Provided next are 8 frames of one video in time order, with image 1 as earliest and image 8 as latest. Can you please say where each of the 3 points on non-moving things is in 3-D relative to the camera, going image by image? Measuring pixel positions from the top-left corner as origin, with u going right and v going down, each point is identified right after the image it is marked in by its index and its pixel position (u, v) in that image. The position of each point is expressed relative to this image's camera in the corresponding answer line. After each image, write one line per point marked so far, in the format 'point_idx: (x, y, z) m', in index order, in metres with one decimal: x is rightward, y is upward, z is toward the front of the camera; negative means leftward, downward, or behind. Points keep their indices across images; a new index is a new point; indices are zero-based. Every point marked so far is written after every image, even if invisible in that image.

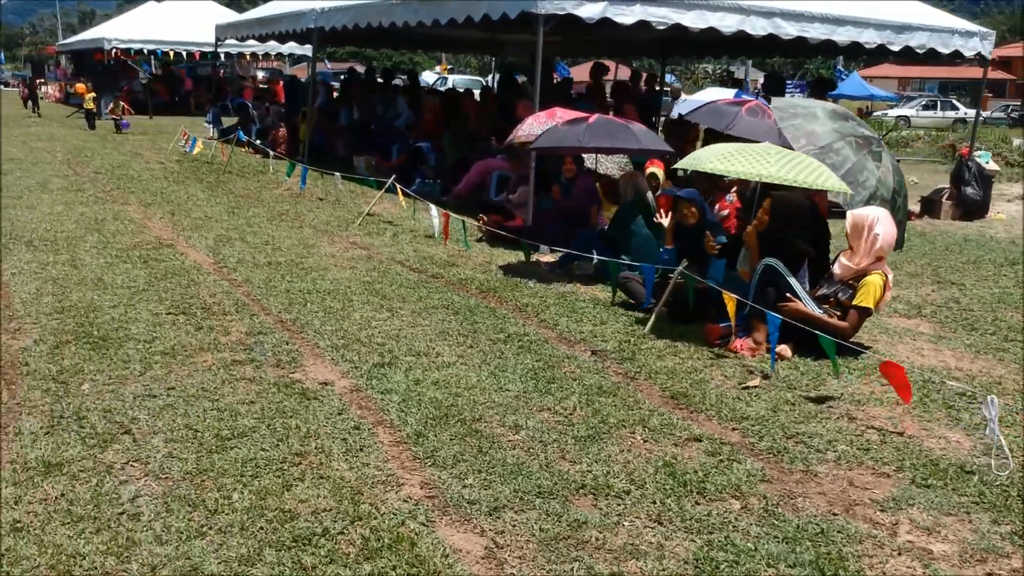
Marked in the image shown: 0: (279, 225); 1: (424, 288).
0: (-2.2, +0.6, +9.4) m
1: (-0.6, 0.0, +6.7) m
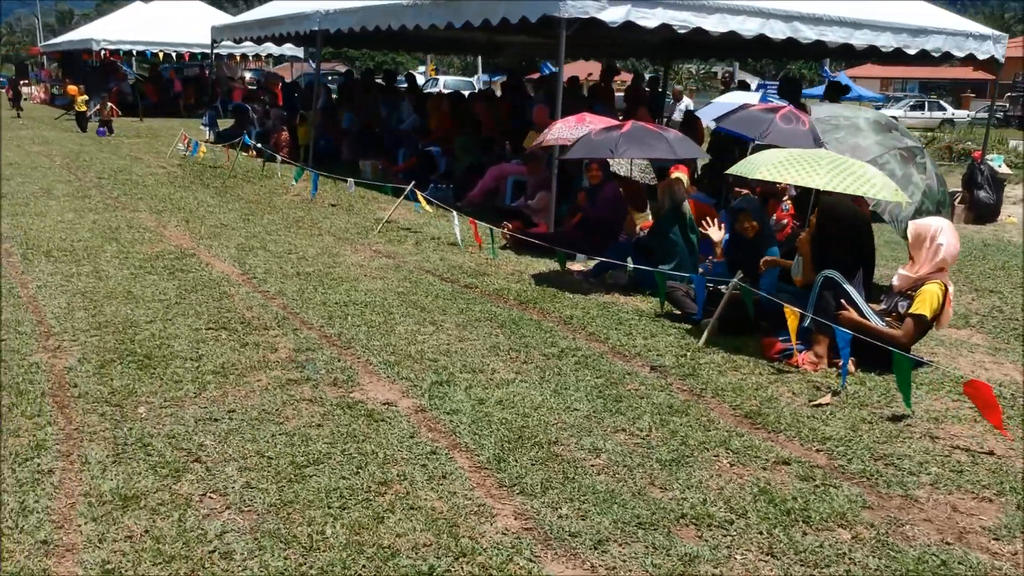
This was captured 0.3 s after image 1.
0: (-2.0, +0.5, +9.2) m
1: (-0.3, -0.1, +6.6) m
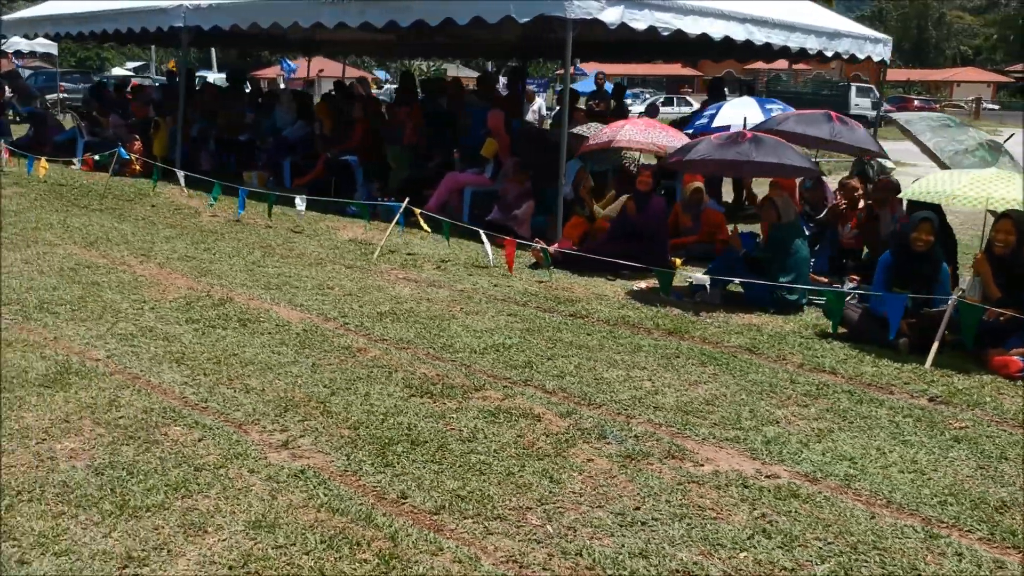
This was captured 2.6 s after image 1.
0: (-1.8, +0.2, +8.0) m
1: (+0.6, -0.3, +5.9) m
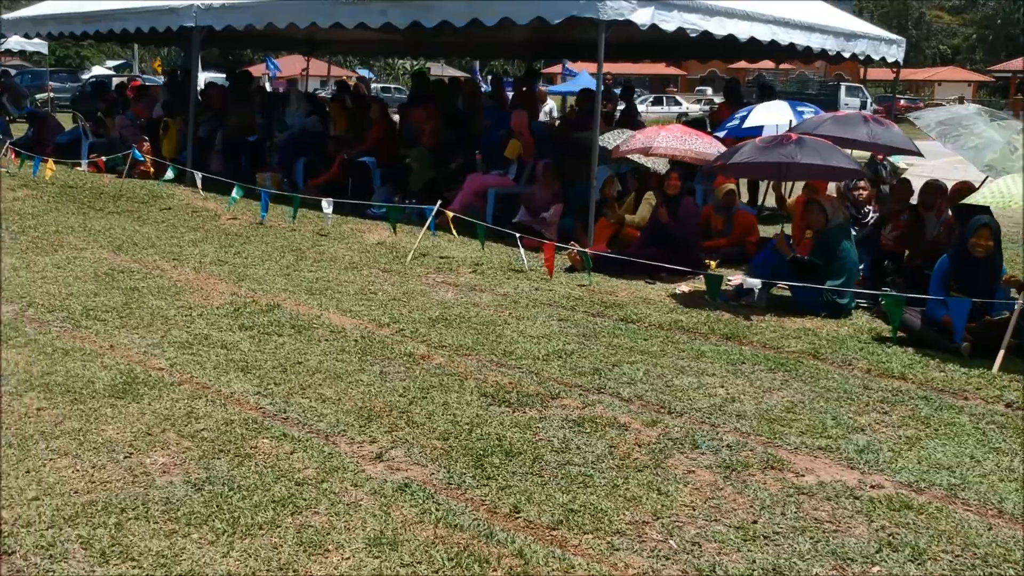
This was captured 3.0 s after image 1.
0: (-1.5, +0.2, +7.9) m
1: (+0.9, -0.3, +5.9) m
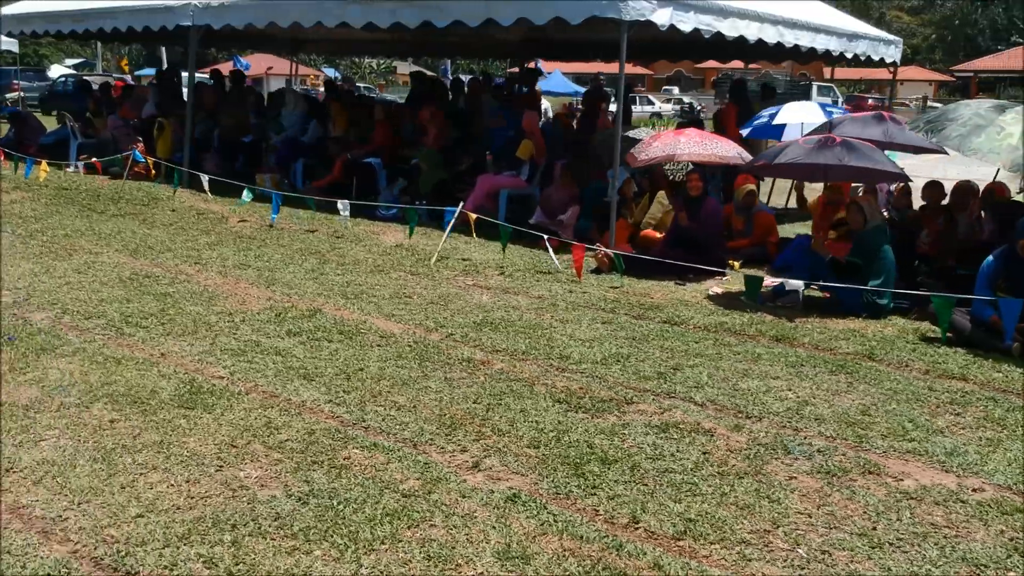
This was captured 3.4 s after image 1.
0: (-1.3, +0.1, +7.8) m
1: (+1.2, -0.3, +5.9) m
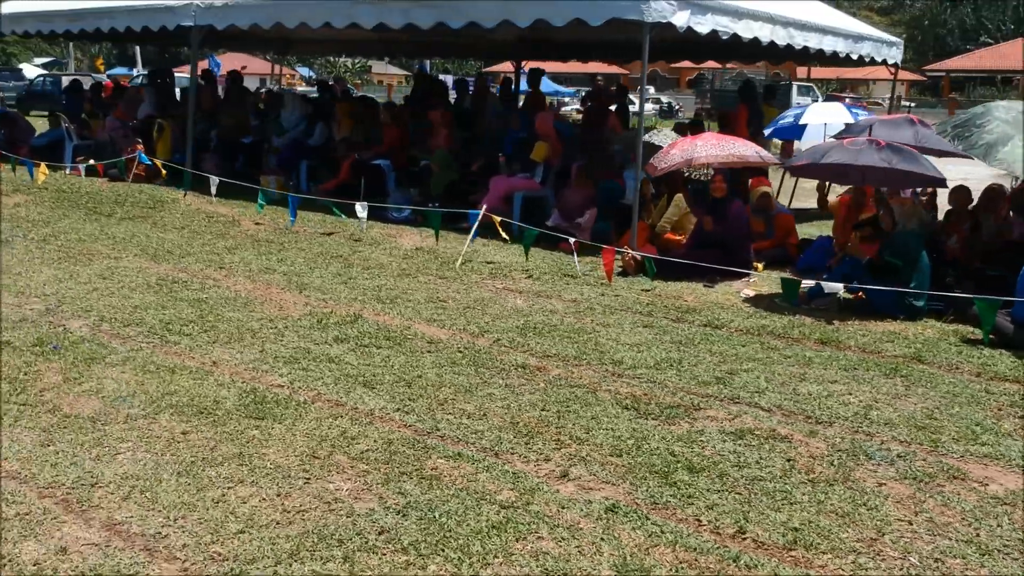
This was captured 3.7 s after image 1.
0: (-1.0, +0.1, +7.7) m
1: (+1.5, -0.3, +5.9) m
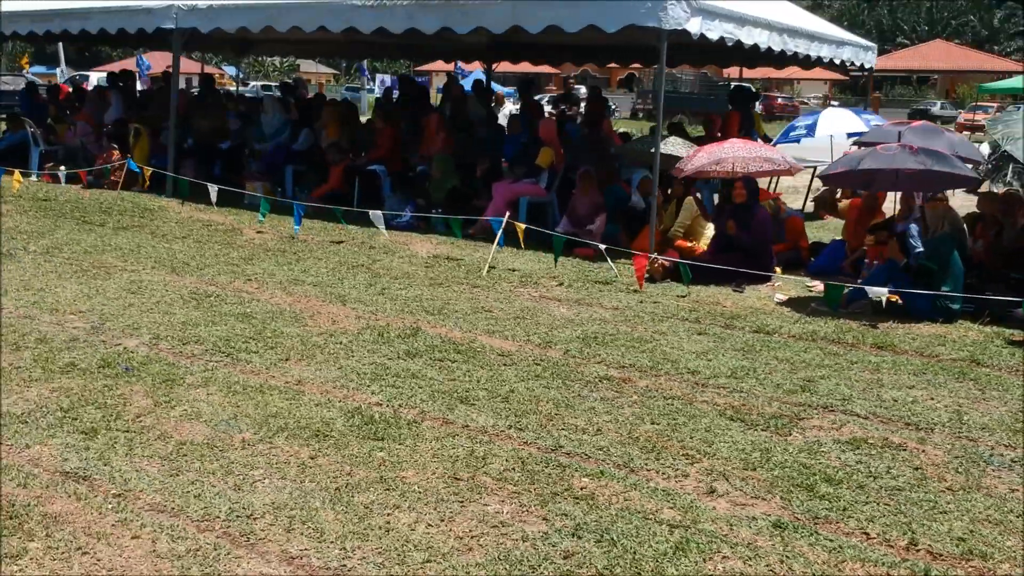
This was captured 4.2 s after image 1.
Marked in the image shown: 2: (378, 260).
0: (-0.8, 0.0, +7.6) m
1: (+1.8, -0.4, +6.0) m
2: (-1.1, +0.2, +8.5) m
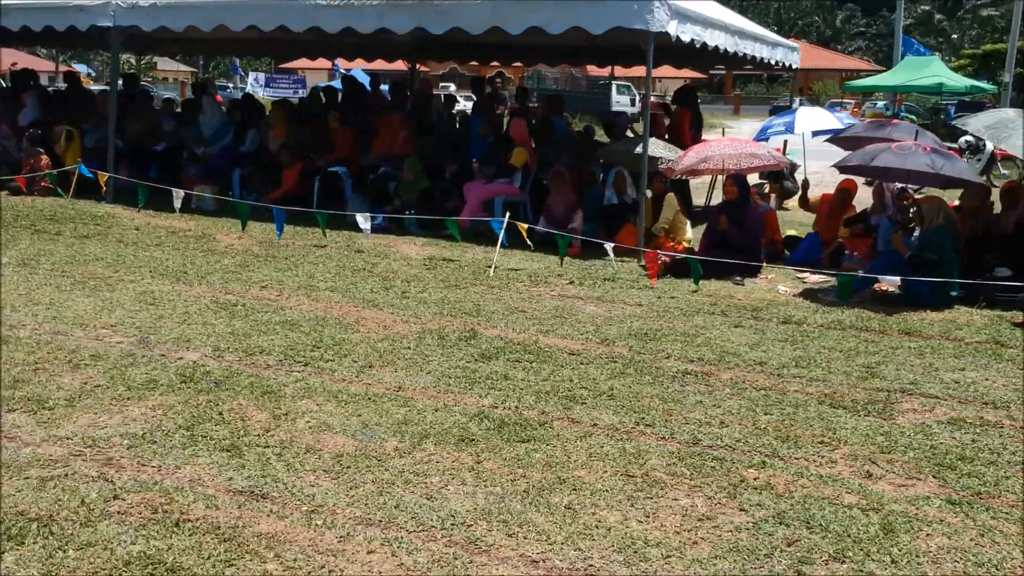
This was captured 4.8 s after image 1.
0: (-0.7, 0.0, +7.6) m
1: (+2.2, -0.3, +6.3) m
2: (-1.1, +0.2, +8.4) m
